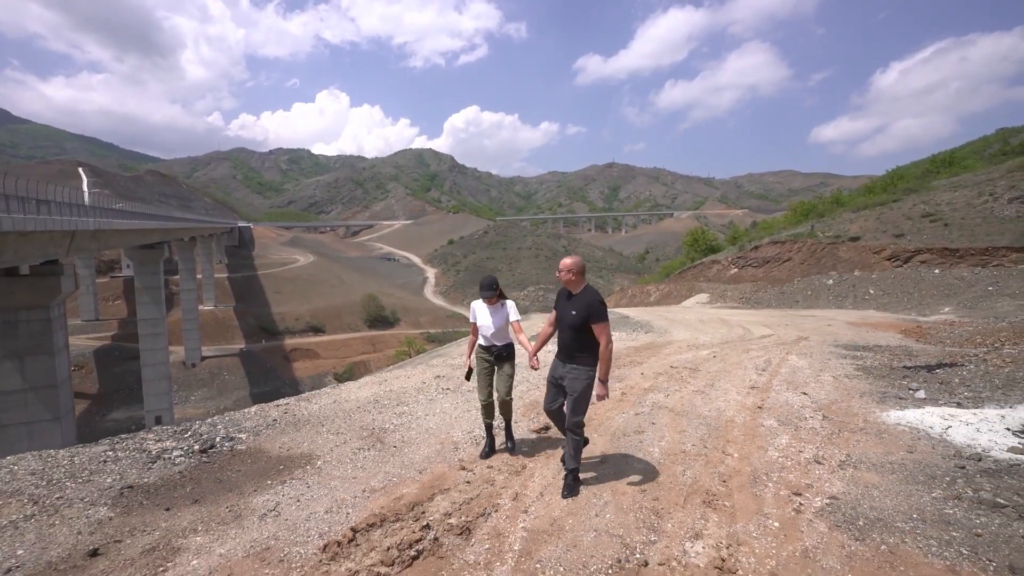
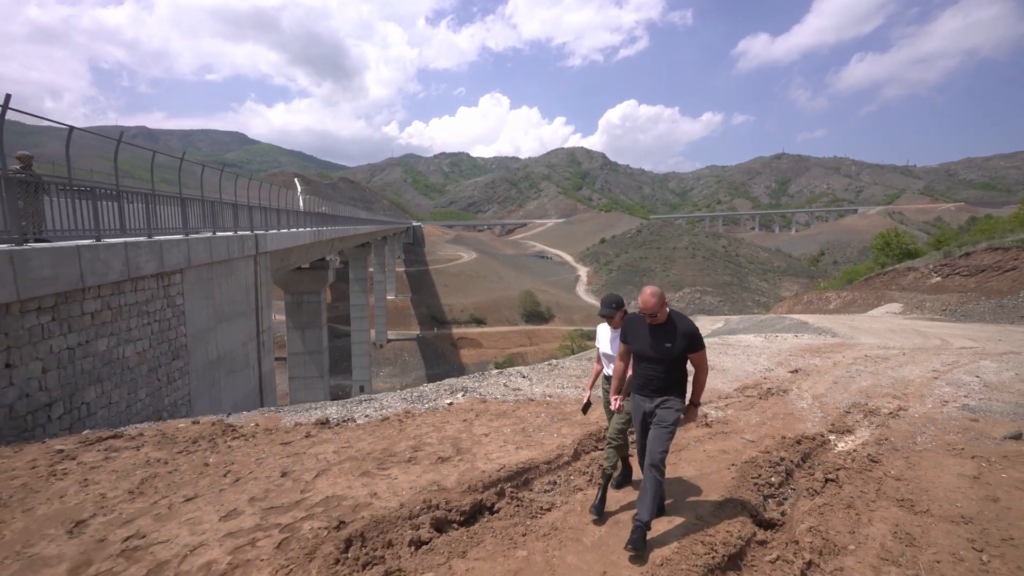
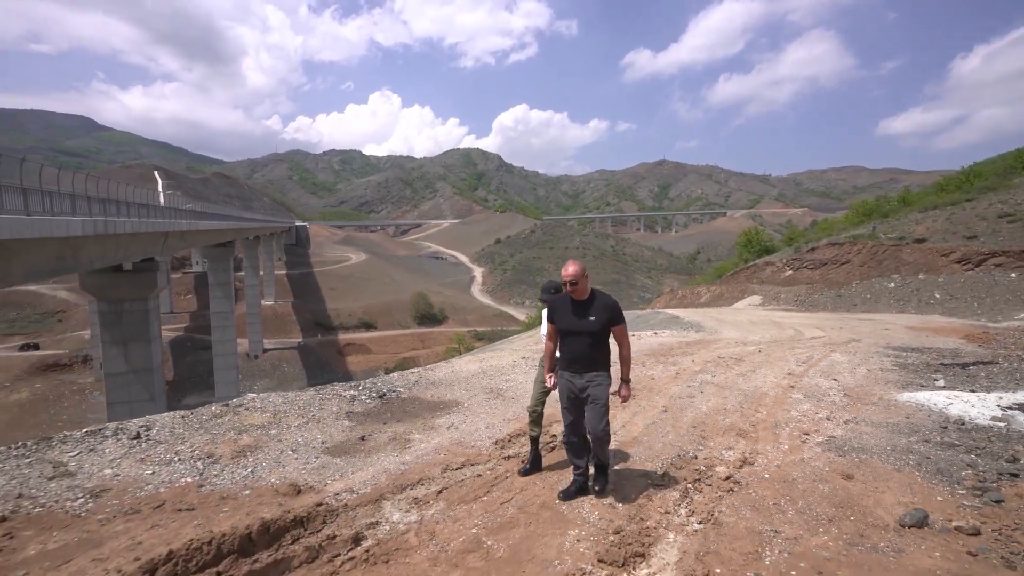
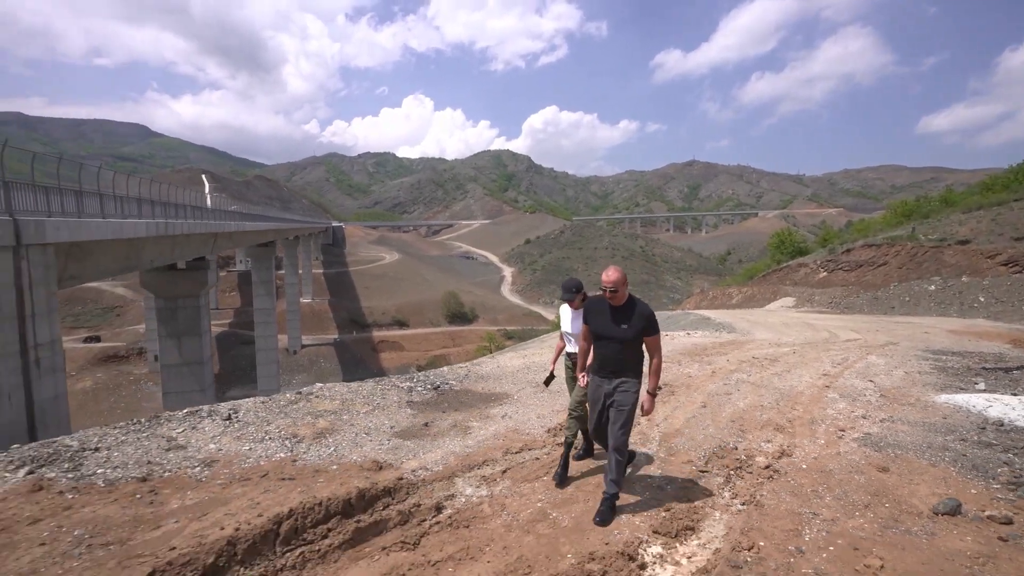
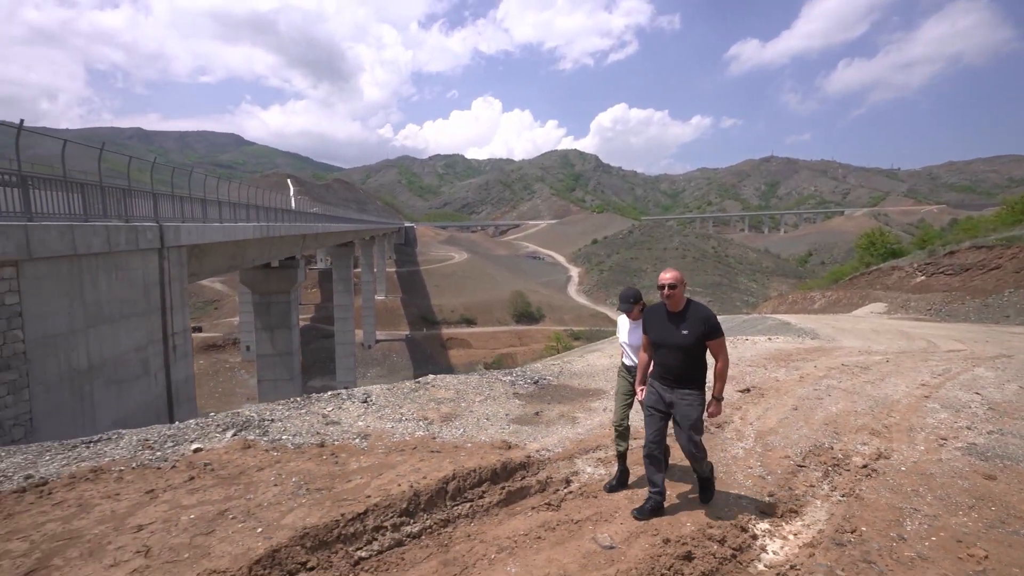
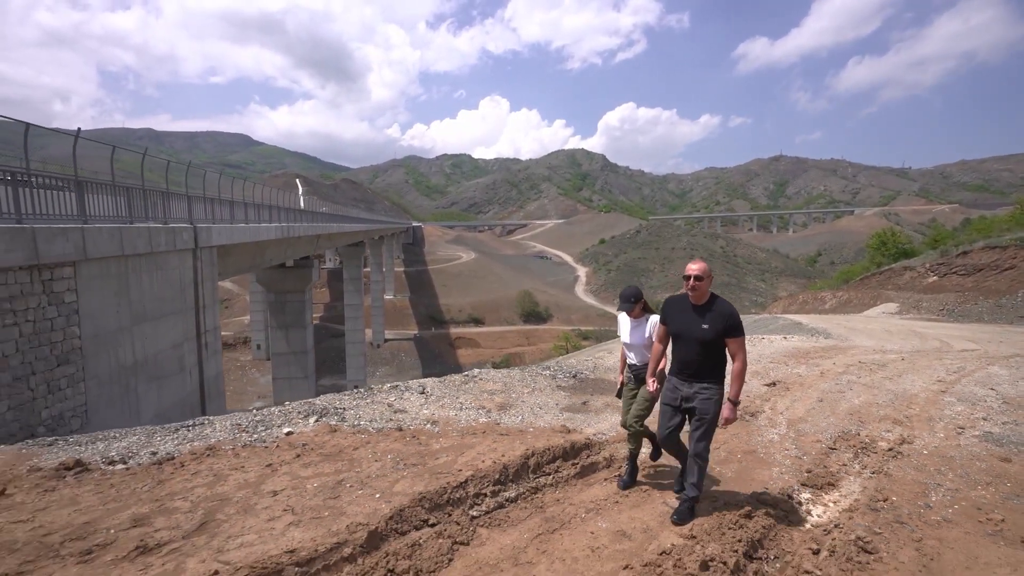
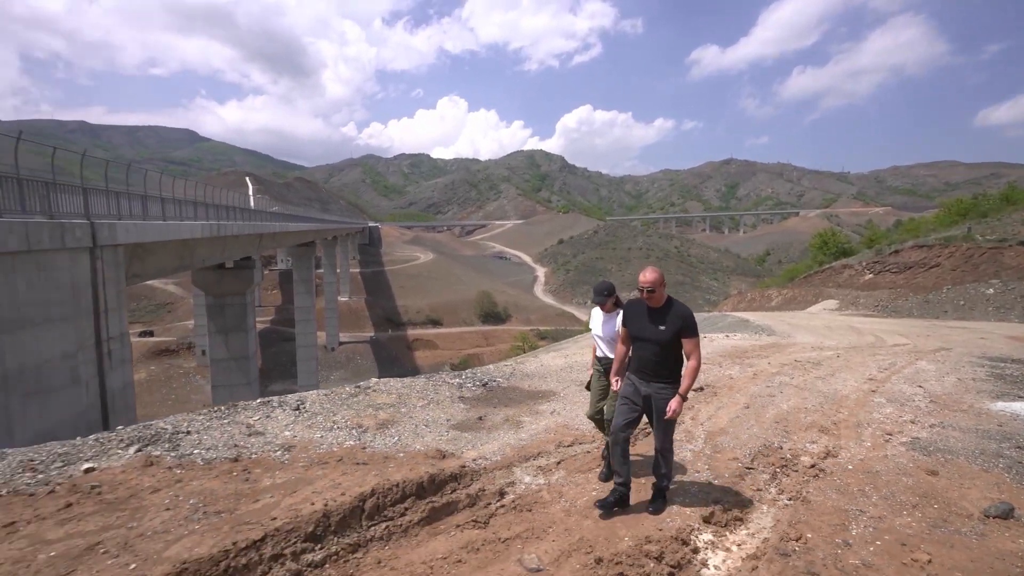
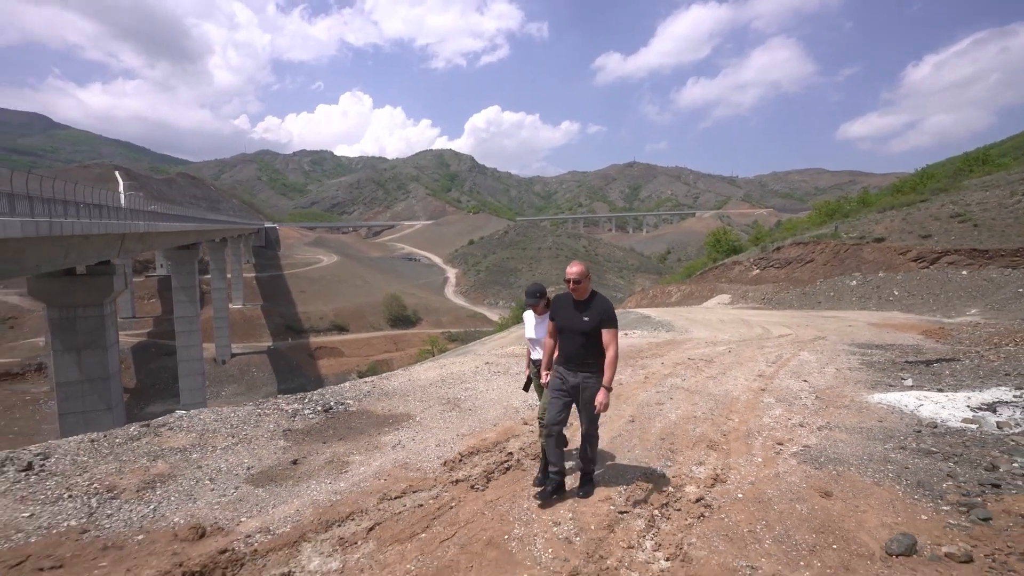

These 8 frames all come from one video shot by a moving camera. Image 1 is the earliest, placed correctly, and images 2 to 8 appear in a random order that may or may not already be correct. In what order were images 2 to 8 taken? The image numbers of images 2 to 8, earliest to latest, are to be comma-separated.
8, 3, 4, 7, 5, 6, 2
